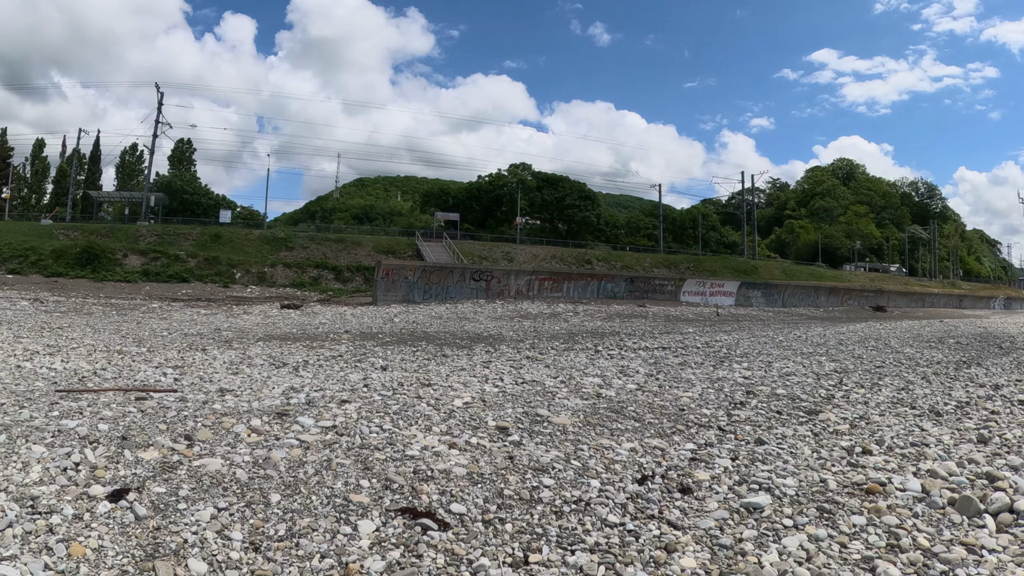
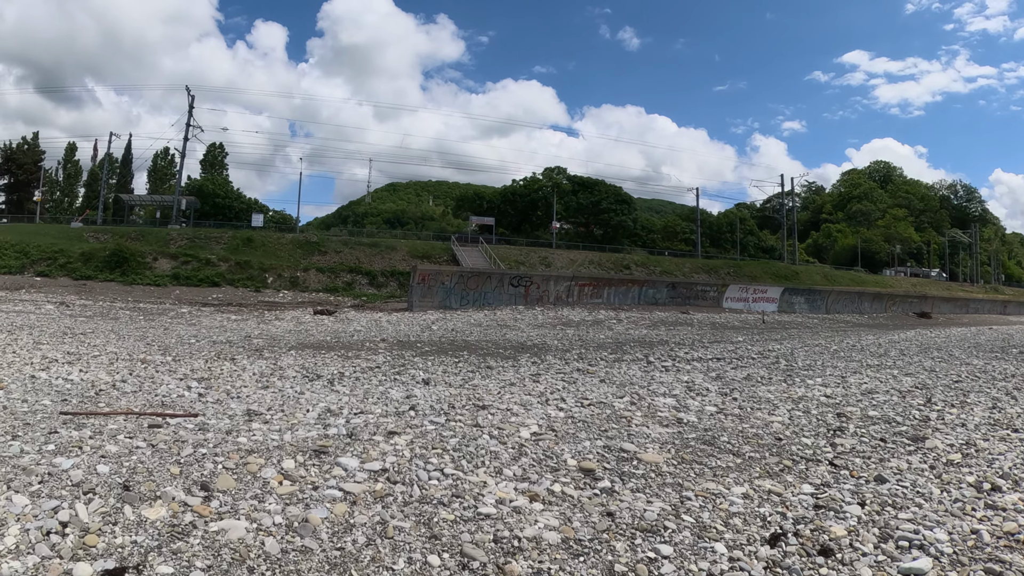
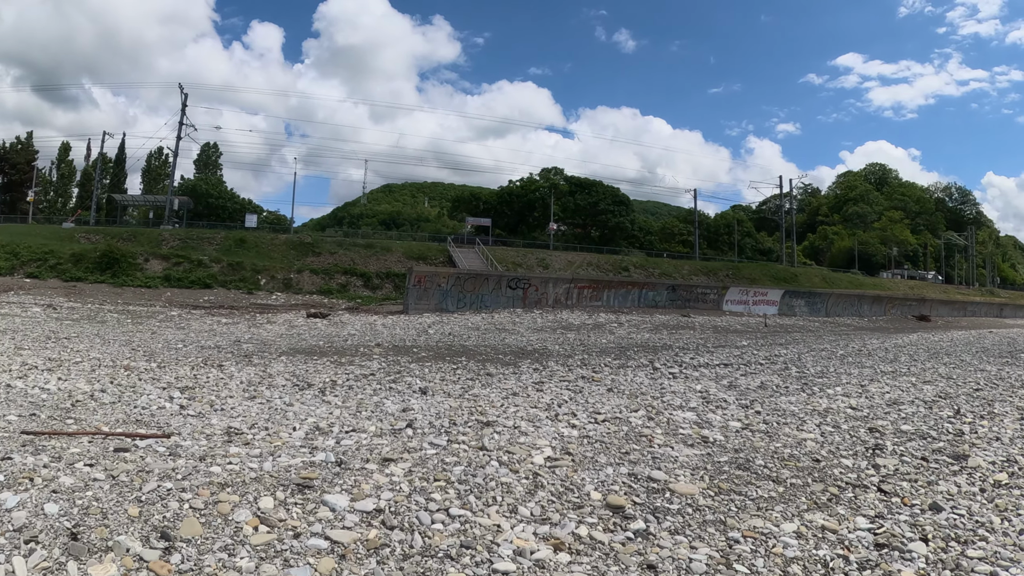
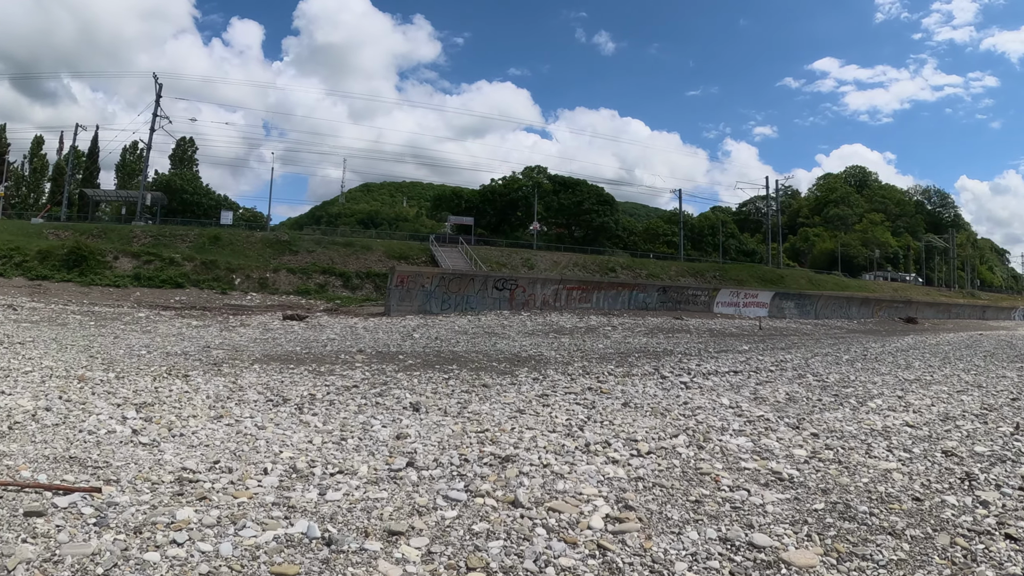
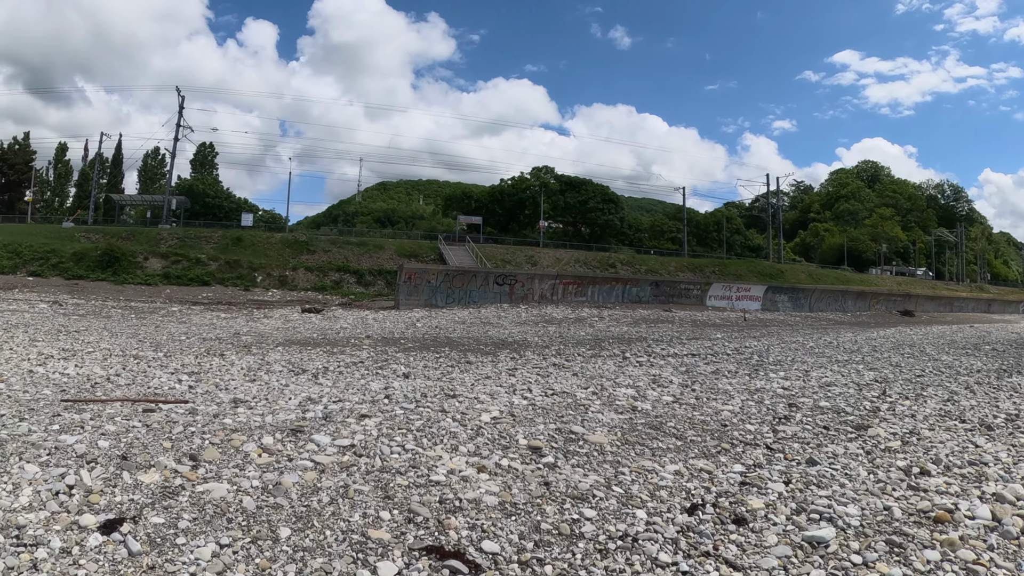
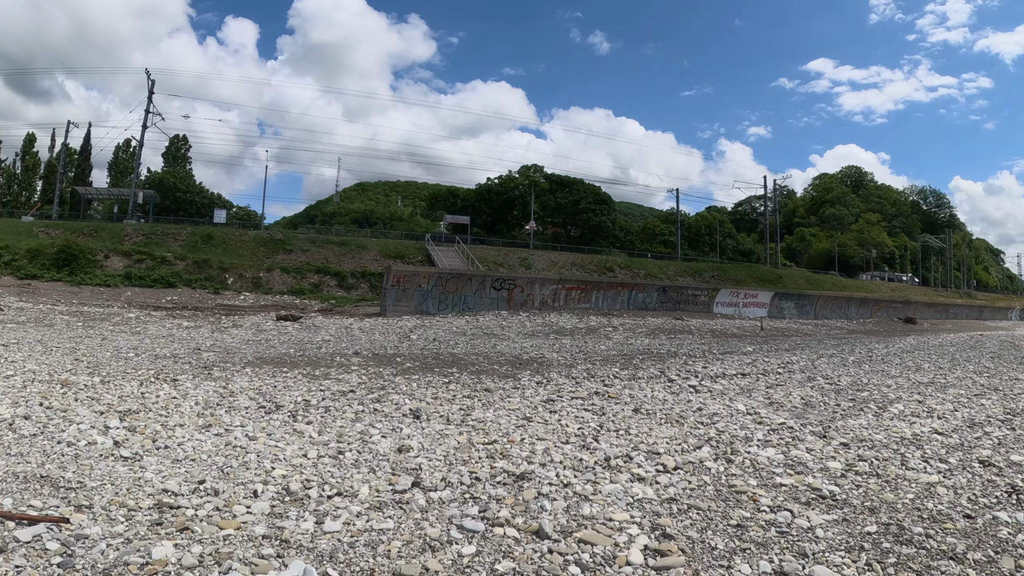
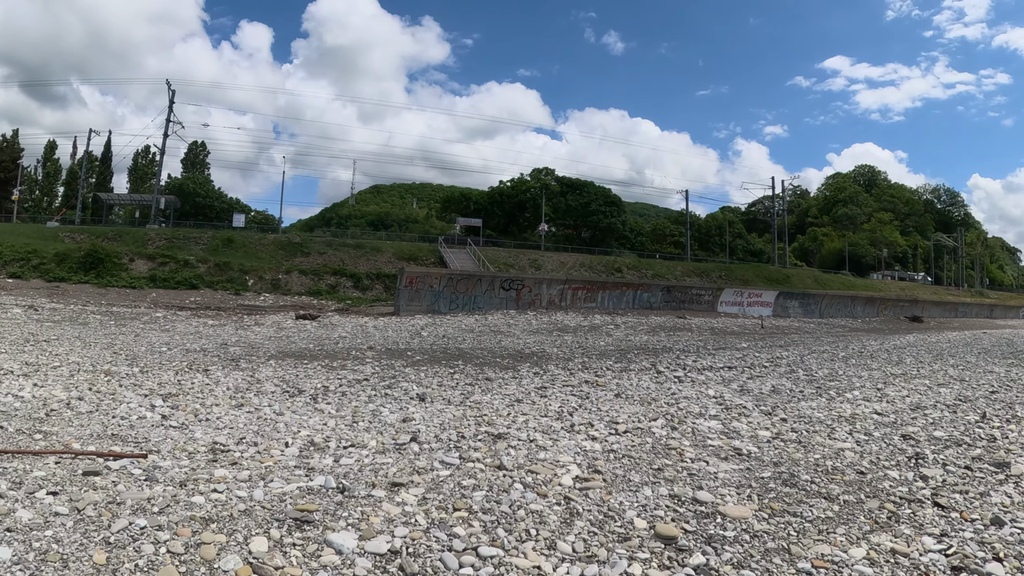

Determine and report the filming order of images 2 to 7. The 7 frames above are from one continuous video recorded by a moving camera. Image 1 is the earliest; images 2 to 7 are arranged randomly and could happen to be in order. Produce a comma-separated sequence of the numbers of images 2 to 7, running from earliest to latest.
5, 2, 3, 7, 4, 6
